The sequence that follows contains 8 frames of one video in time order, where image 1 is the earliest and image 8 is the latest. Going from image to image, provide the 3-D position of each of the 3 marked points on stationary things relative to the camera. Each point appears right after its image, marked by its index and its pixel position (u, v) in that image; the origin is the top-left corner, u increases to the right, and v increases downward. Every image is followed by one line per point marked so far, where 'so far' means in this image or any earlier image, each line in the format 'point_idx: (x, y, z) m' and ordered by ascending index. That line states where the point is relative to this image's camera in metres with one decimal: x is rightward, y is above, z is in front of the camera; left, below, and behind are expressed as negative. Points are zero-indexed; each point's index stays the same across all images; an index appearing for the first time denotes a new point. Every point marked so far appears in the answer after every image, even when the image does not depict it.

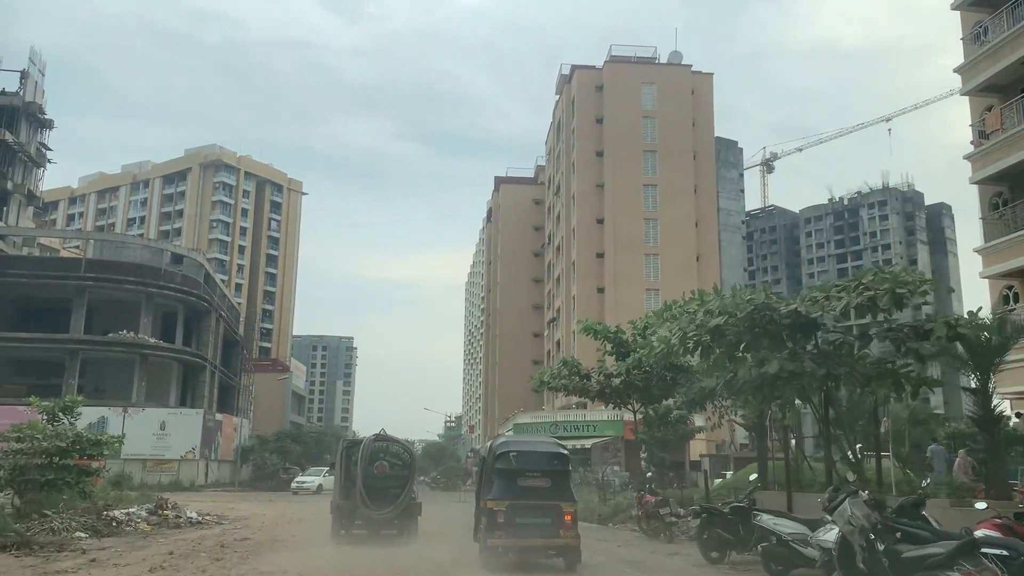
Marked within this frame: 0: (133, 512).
0: (-8.1, -4.8, +17.3) m
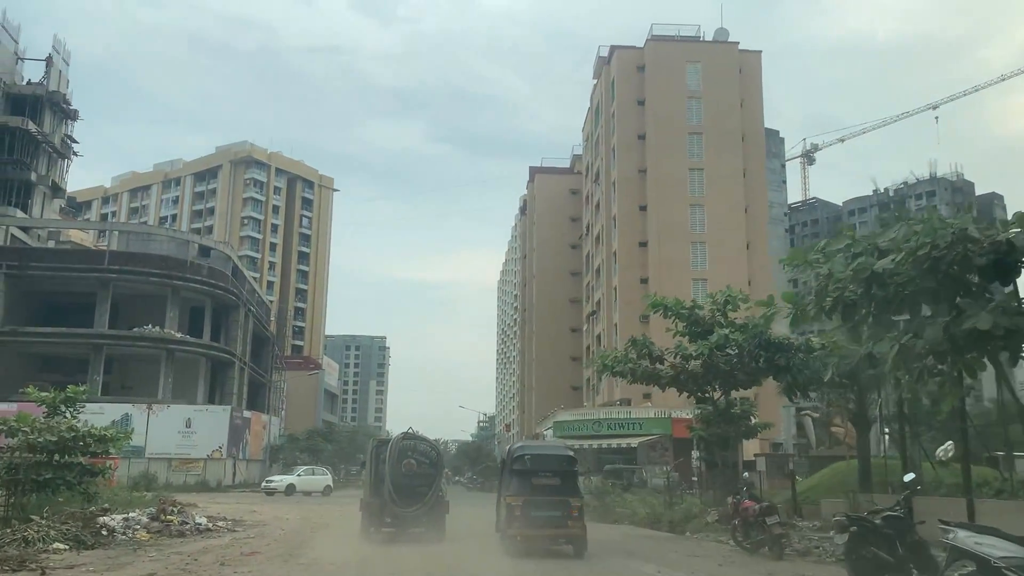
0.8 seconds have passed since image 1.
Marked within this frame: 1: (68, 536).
0: (-7.0, -4.2, +14.9) m
1: (-6.7, -3.8, +12.3) m
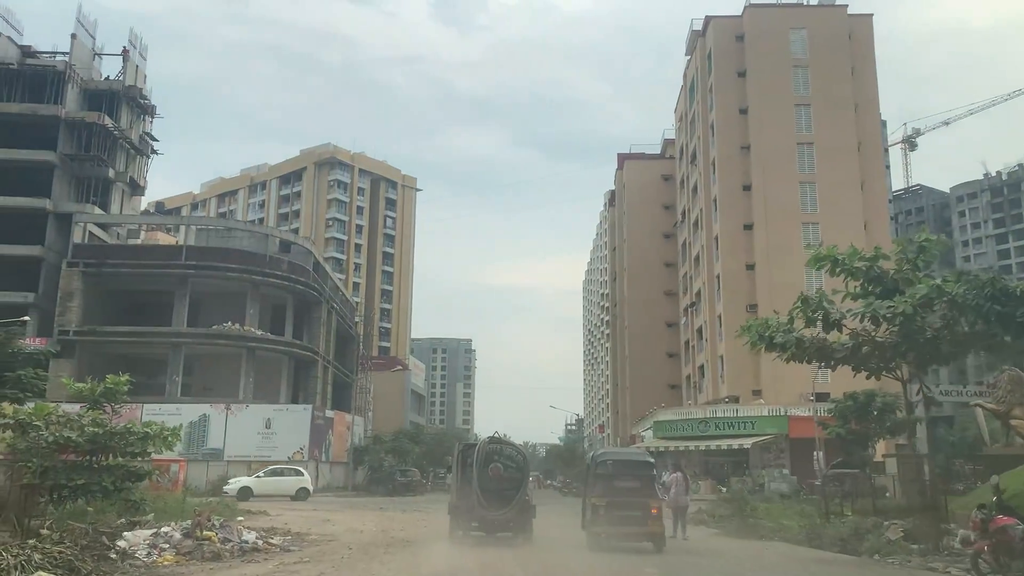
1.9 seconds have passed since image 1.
0: (-5.2, -3.6, +12.0) m
1: (-5.1, -3.1, +9.3) m
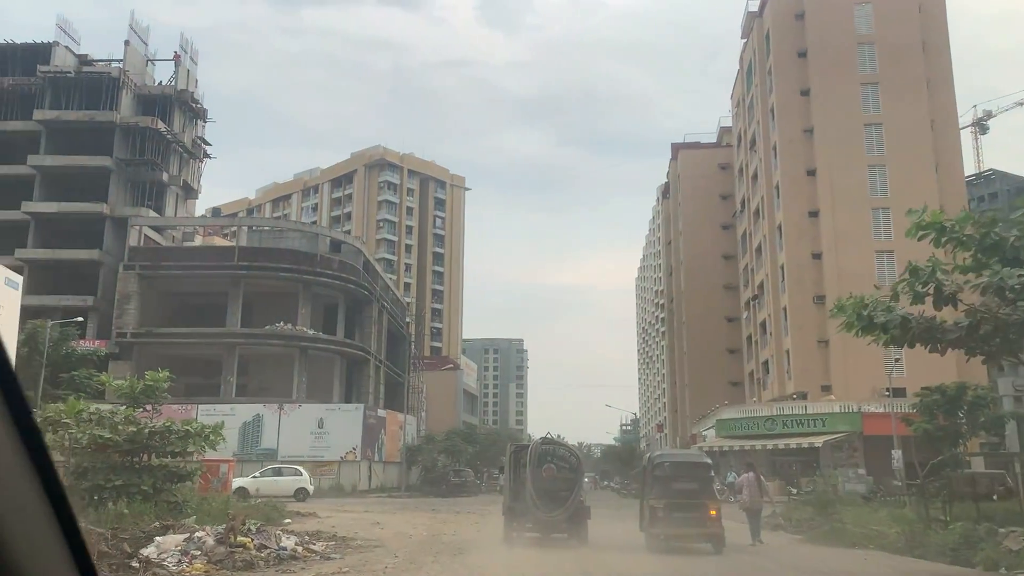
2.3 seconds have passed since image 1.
0: (-4.3, -3.4, +11.0) m
1: (-4.4, -2.9, +8.4) m
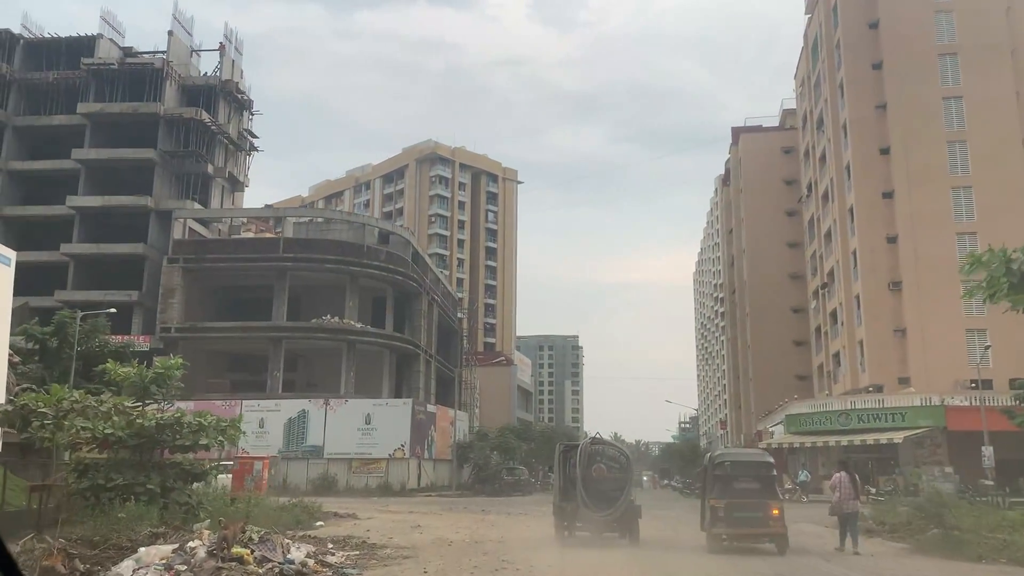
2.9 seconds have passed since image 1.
0: (-3.7, -3.0, +9.3) m
1: (-4.0, -2.5, +6.7) m
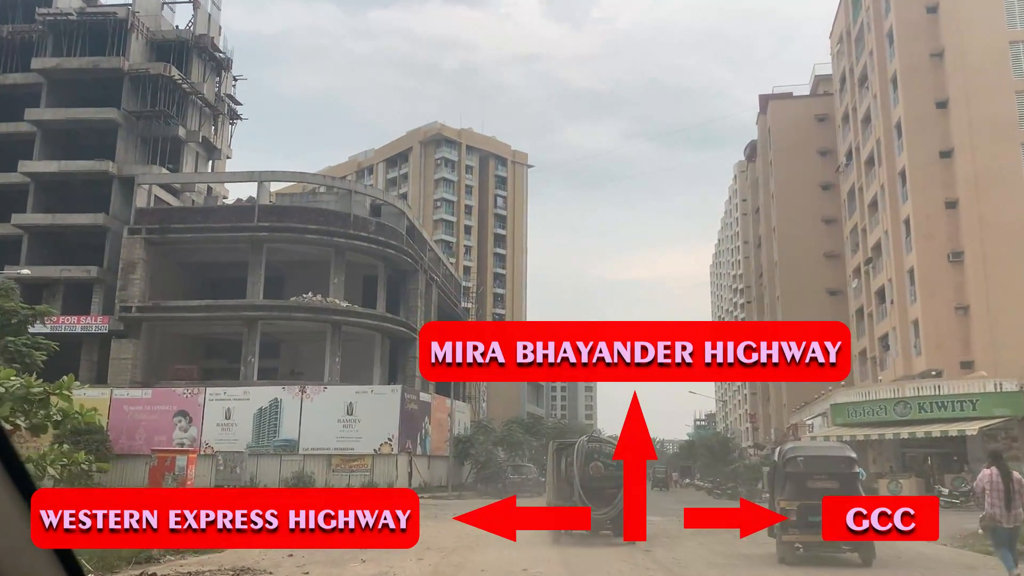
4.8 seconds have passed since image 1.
0: (-4.0, -1.8, +4.3) m
1: (-4.4, -1.3, +1.7) m
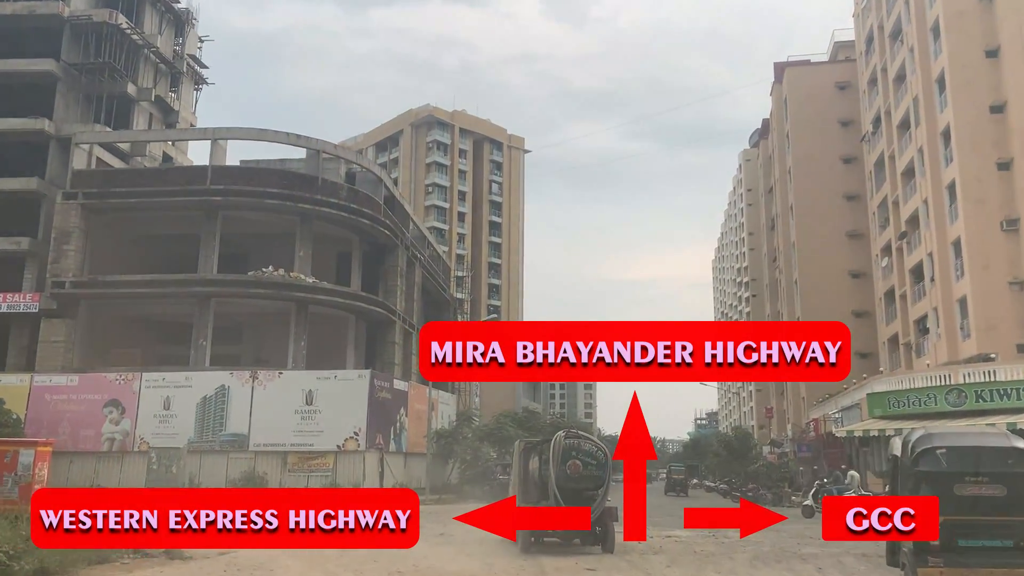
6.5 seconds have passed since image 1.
0: (-4.3, -0.7, -0.5) m
1: (-4.7, -0.2, -3.2) m
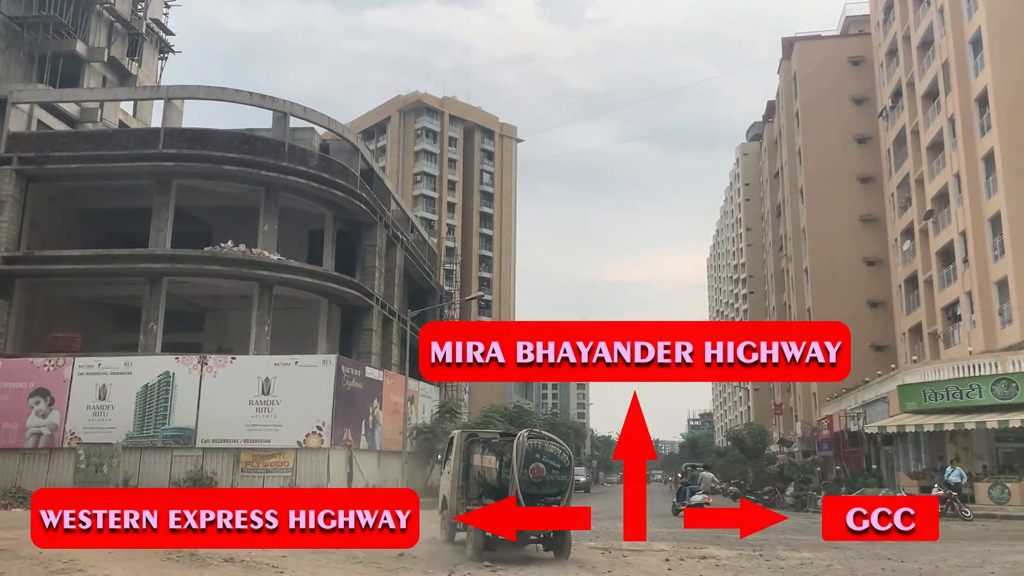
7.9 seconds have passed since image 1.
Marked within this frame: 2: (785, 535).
0: (-4.4, +0.1, -4.1) m
1: (-4.8, +0.6, -6.8) m
2: (+6.3, -5.8, +18.7) m
